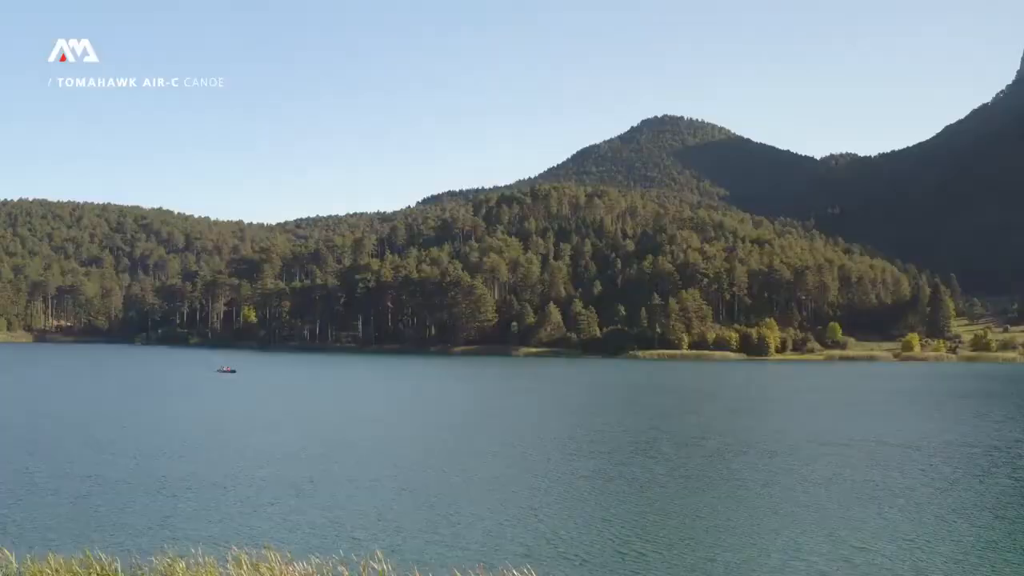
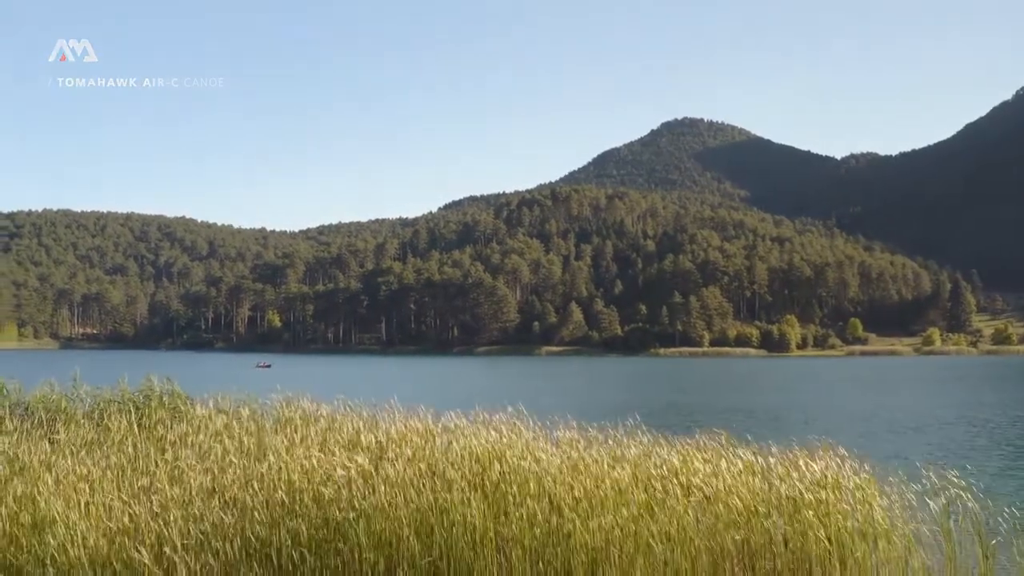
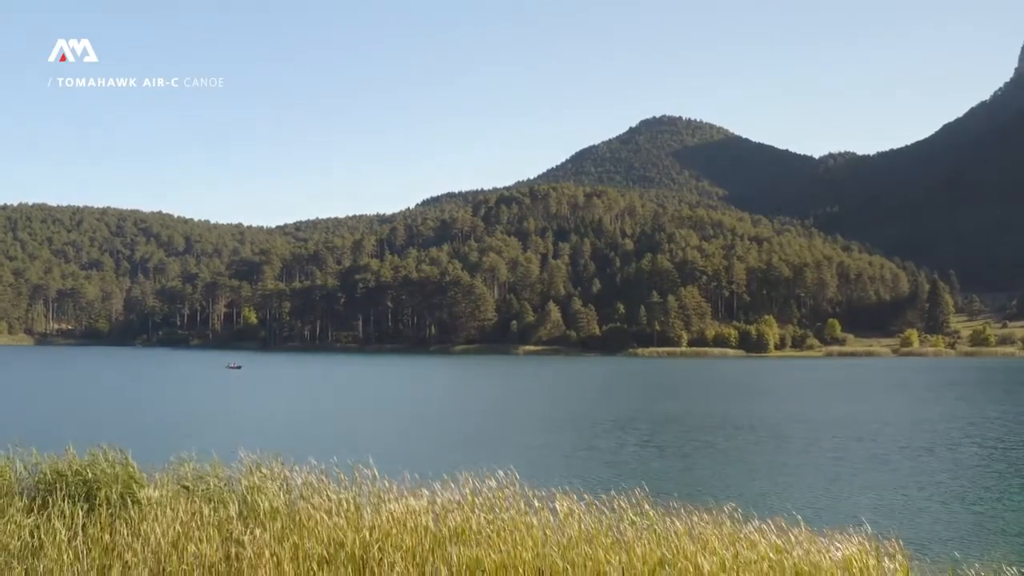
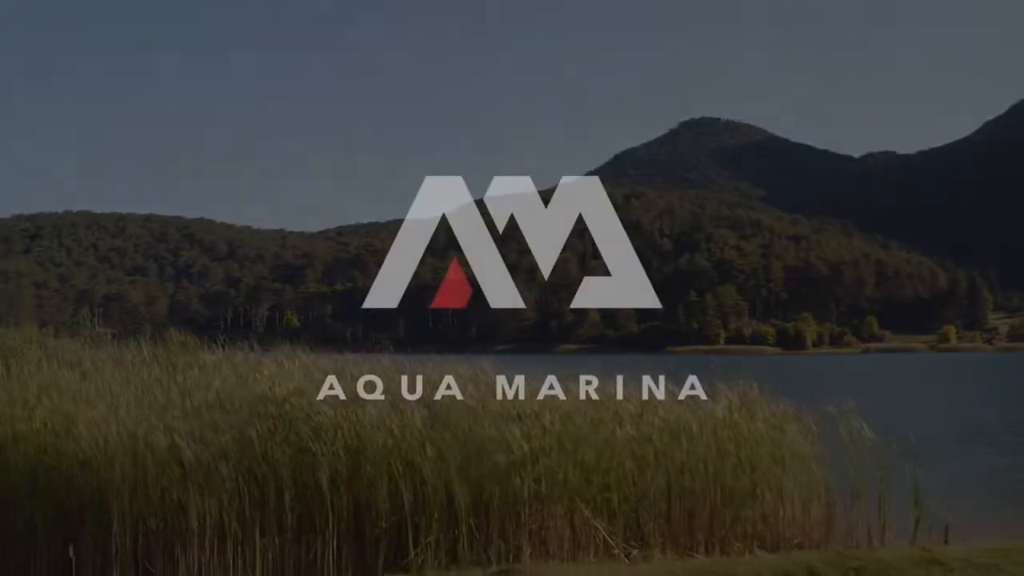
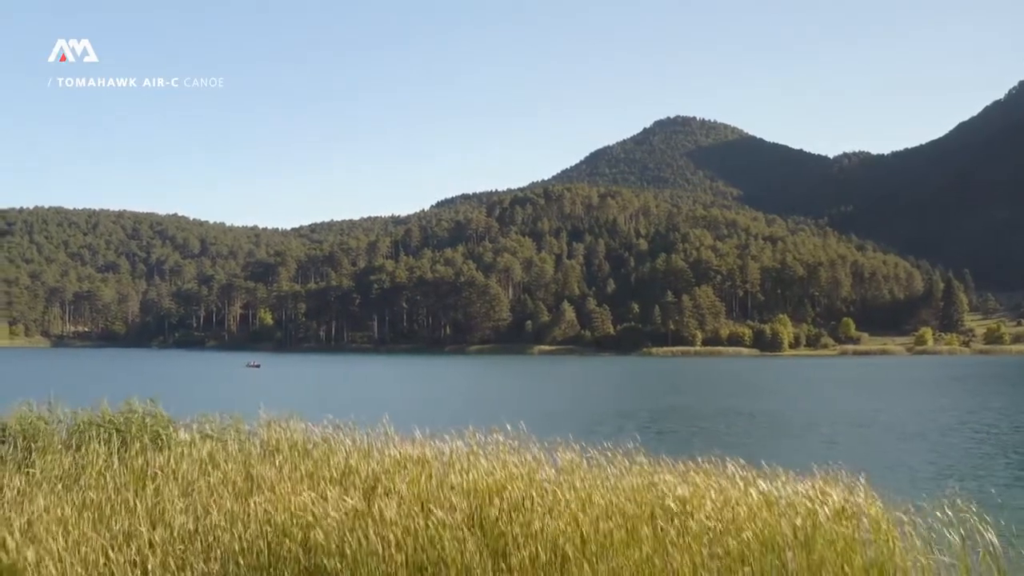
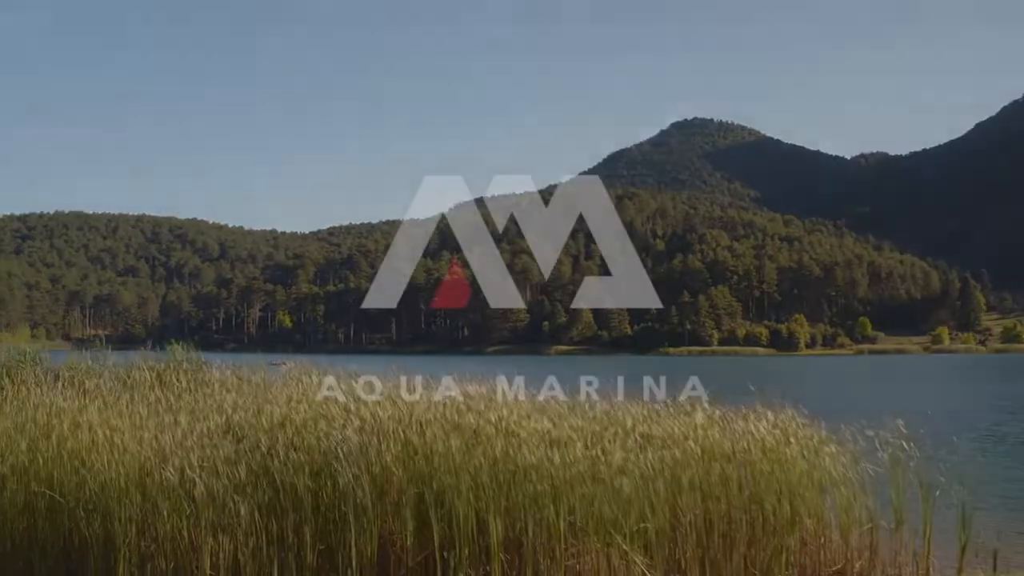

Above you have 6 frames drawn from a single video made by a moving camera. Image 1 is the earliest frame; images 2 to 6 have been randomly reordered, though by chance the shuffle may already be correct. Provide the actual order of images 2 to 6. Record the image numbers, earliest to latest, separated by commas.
3, 5, 2, 6, 4
